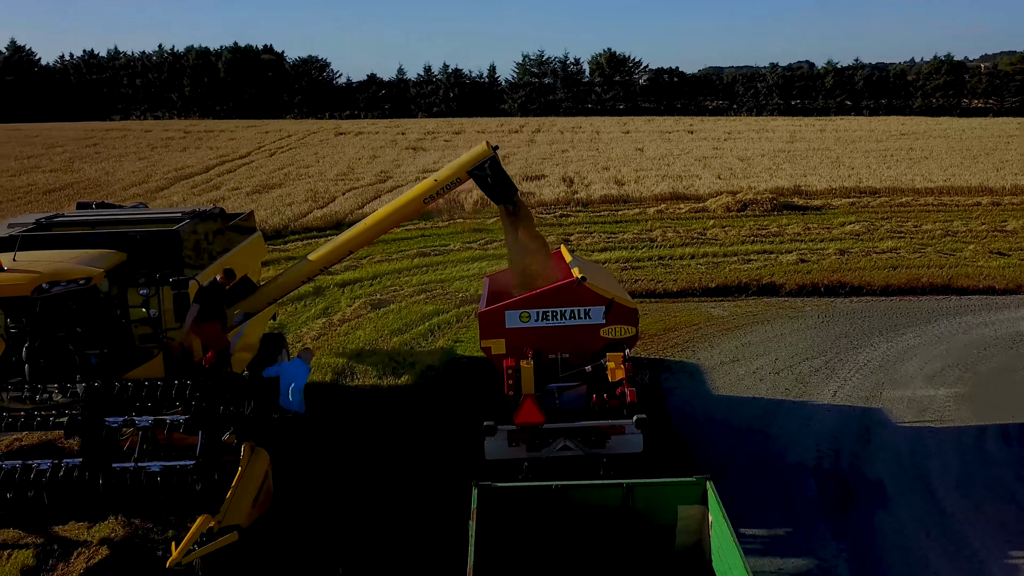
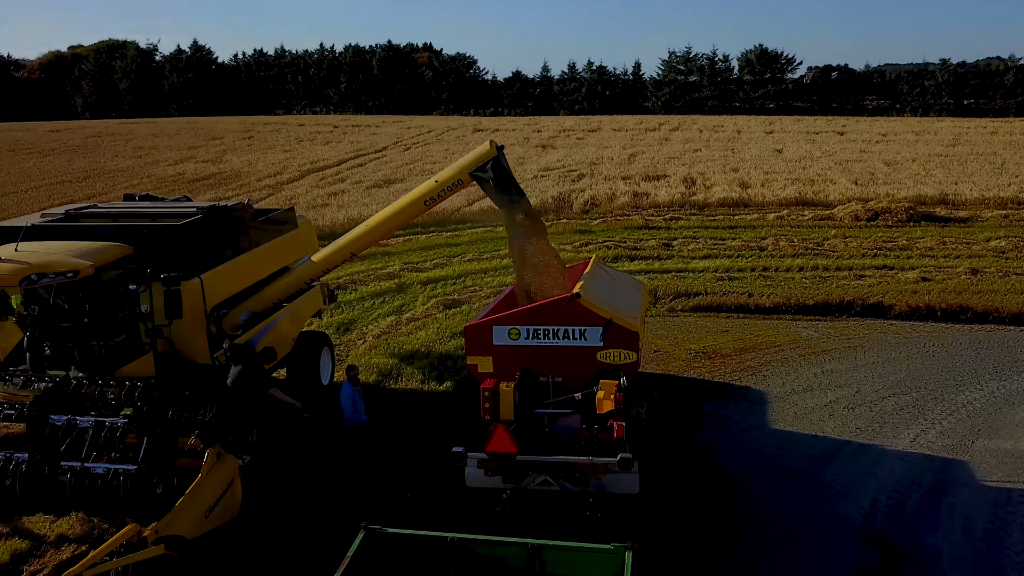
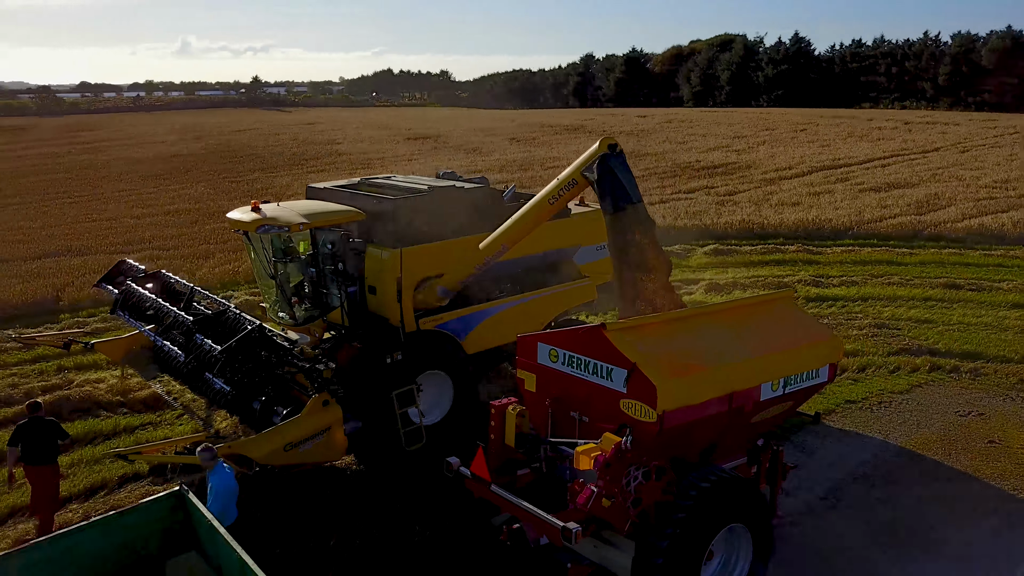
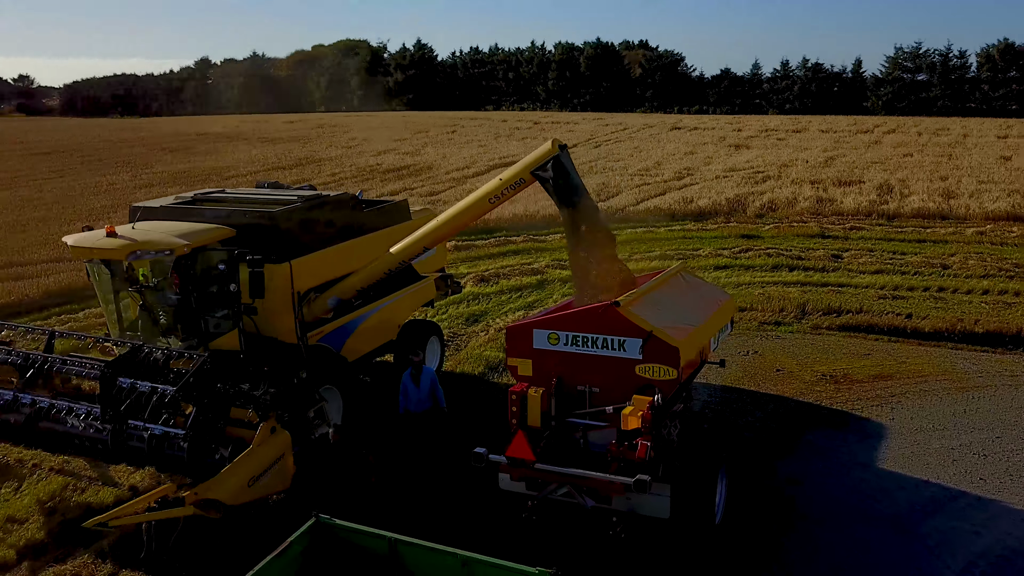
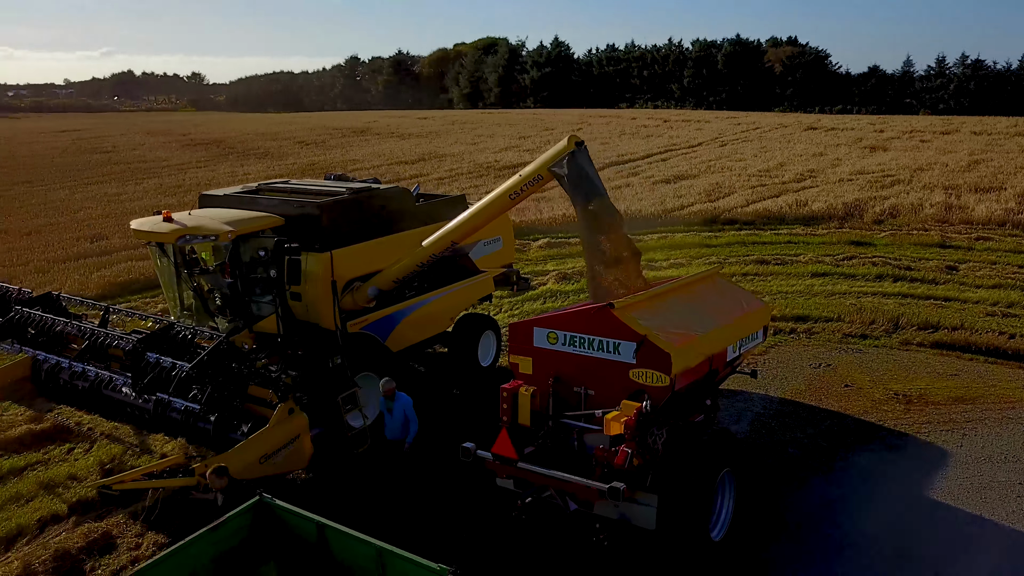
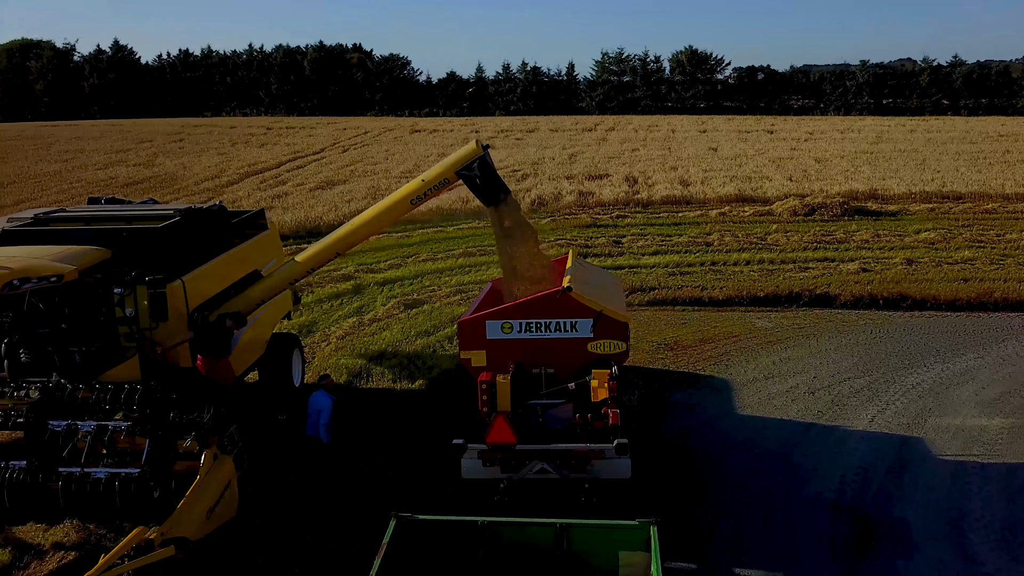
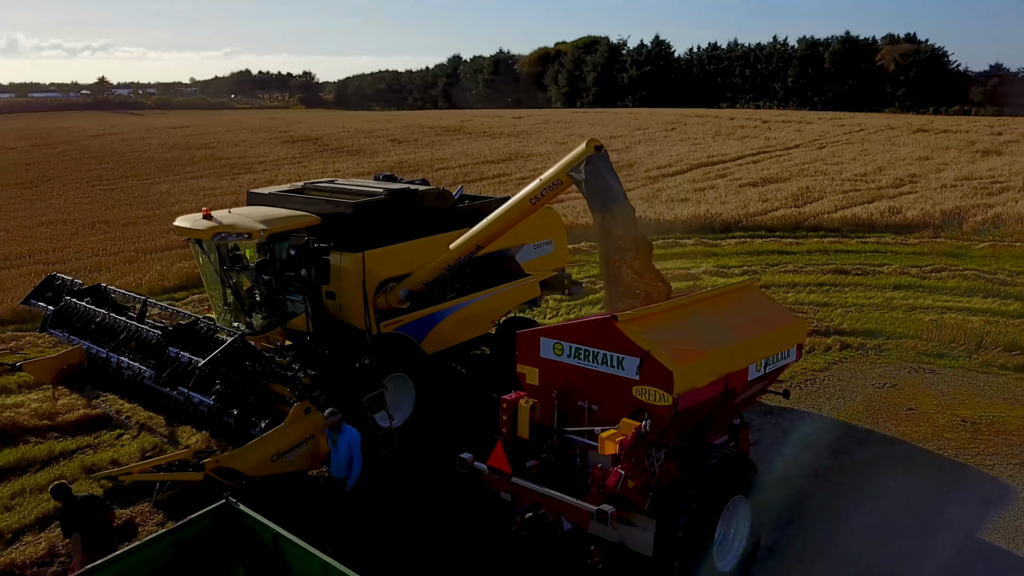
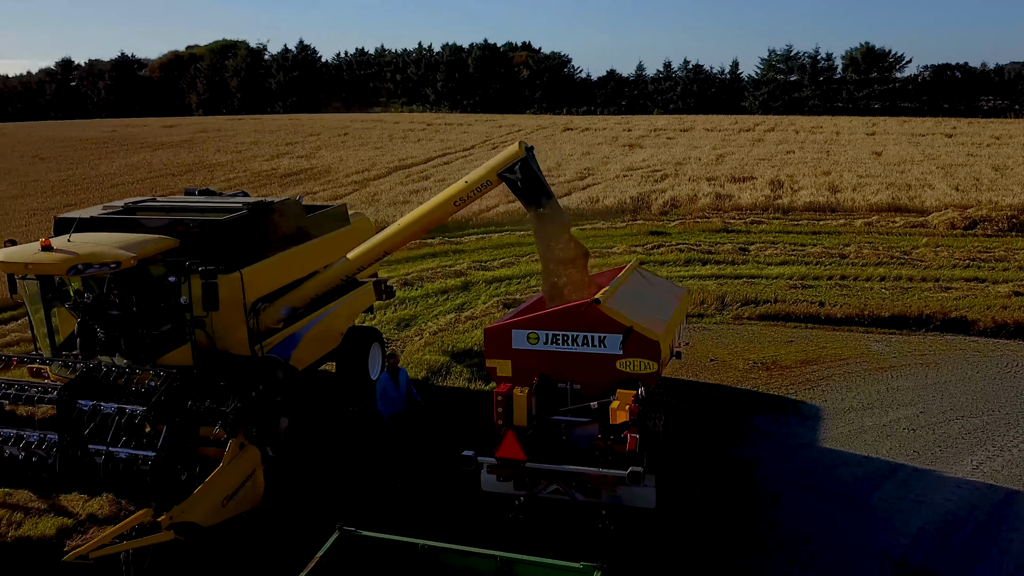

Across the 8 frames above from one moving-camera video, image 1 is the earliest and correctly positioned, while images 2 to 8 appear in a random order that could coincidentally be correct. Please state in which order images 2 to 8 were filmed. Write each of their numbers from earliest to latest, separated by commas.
6, 2, 8, 4, 5, 7, 3
